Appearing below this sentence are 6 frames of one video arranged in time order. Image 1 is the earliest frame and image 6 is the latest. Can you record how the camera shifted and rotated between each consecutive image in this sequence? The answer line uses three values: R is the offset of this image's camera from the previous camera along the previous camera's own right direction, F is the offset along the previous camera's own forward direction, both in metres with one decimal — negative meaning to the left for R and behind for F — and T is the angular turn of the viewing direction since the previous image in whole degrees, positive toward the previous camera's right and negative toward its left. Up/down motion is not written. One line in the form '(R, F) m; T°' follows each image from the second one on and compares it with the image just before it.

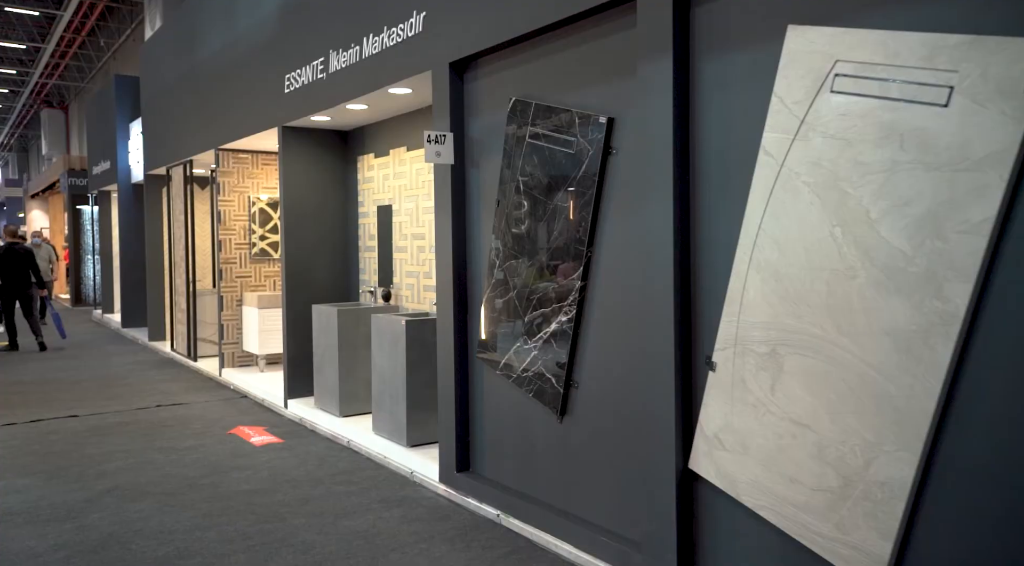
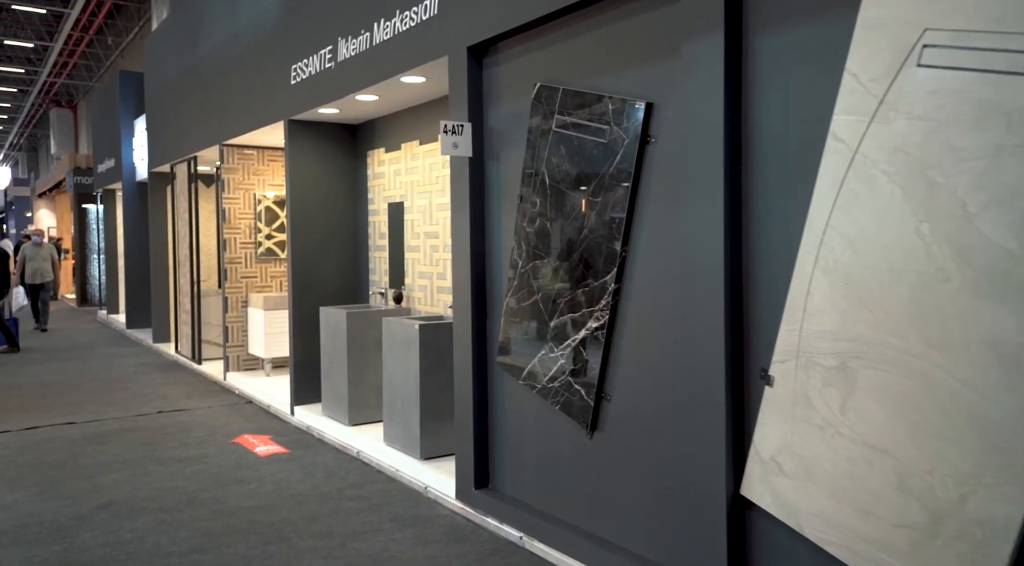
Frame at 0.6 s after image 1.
(-0.1, +0.3) m; -1°
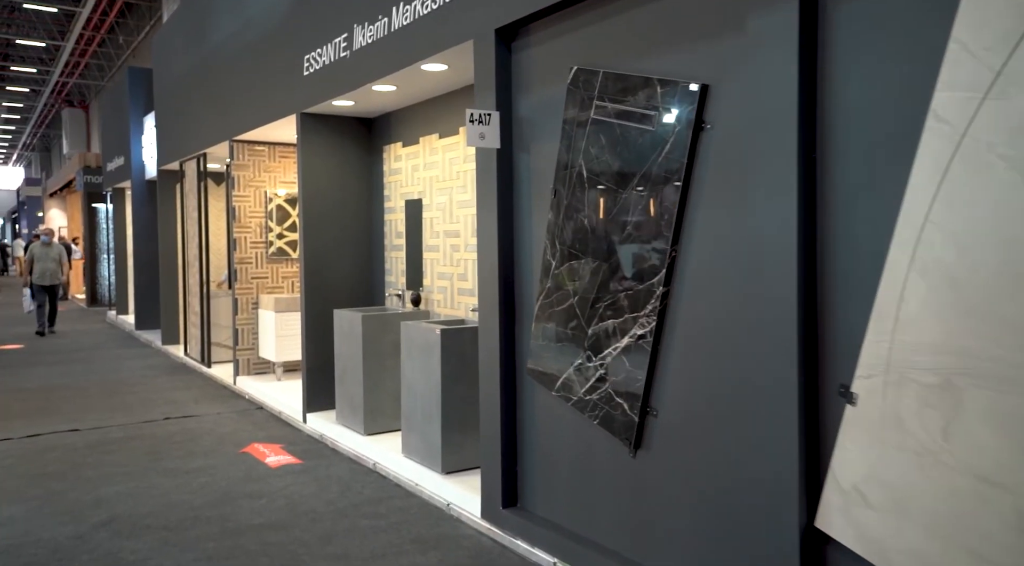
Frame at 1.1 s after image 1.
(-0.1, +0.3) m; -1°
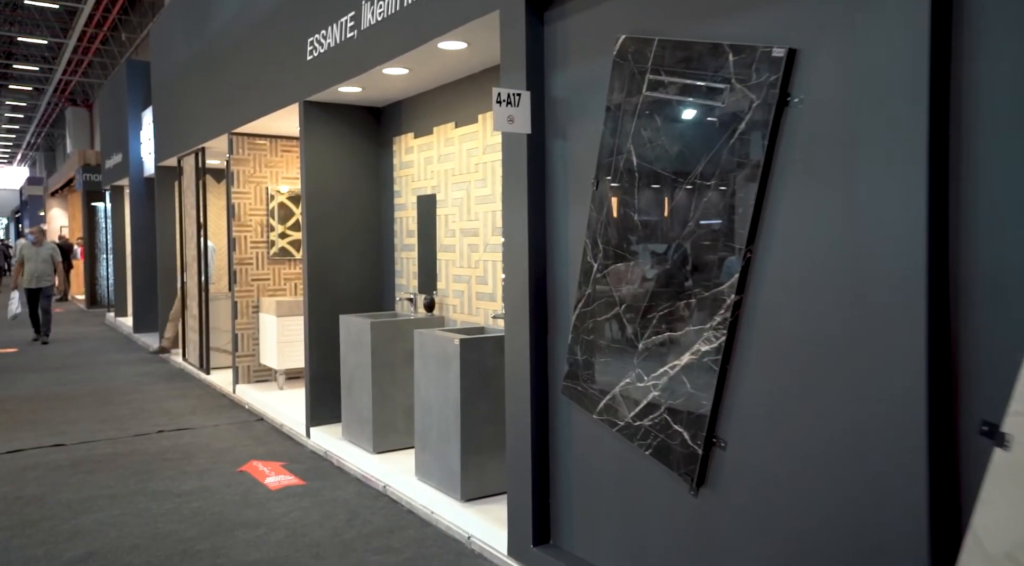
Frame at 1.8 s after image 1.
(-0.1, +0.5) m; 0°
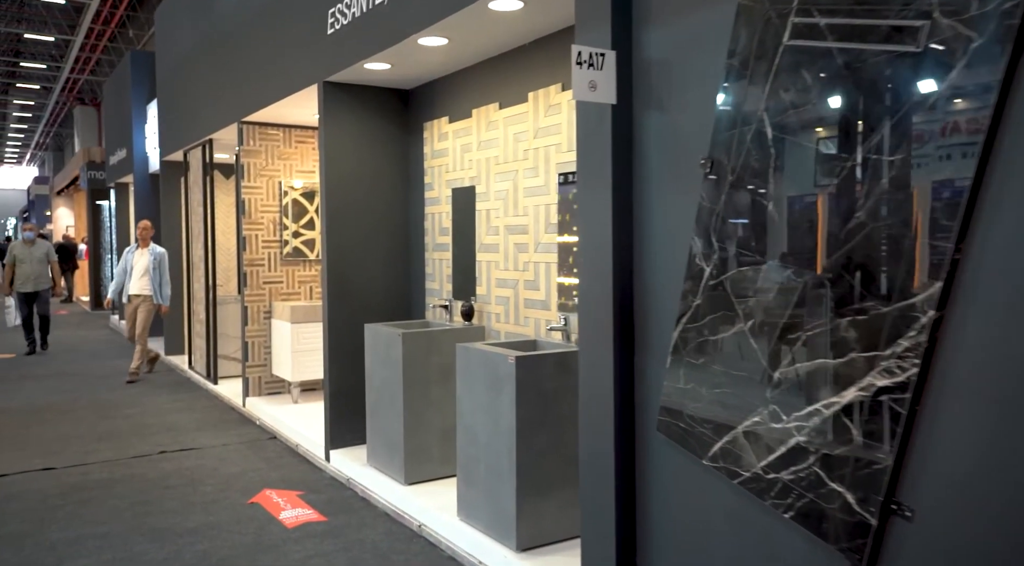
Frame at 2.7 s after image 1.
(-0.2, +0.7) m; -1°
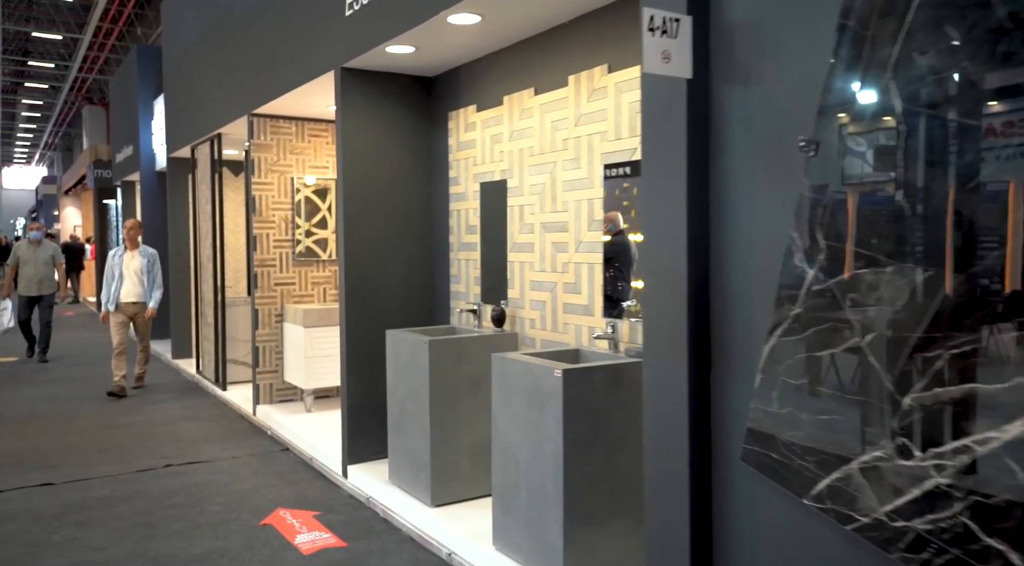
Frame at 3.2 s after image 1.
(-0.1, +0.4) m; -1°
